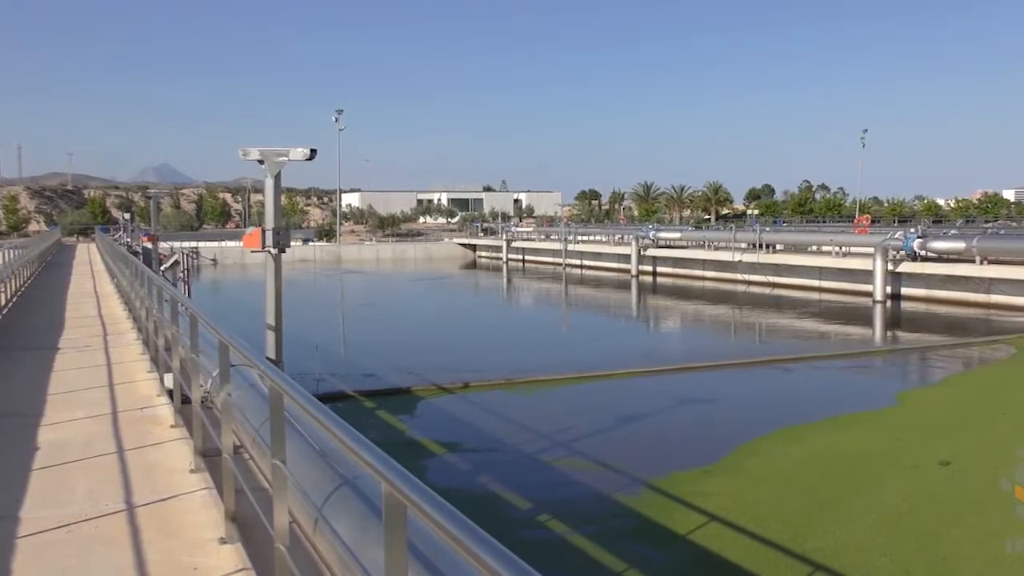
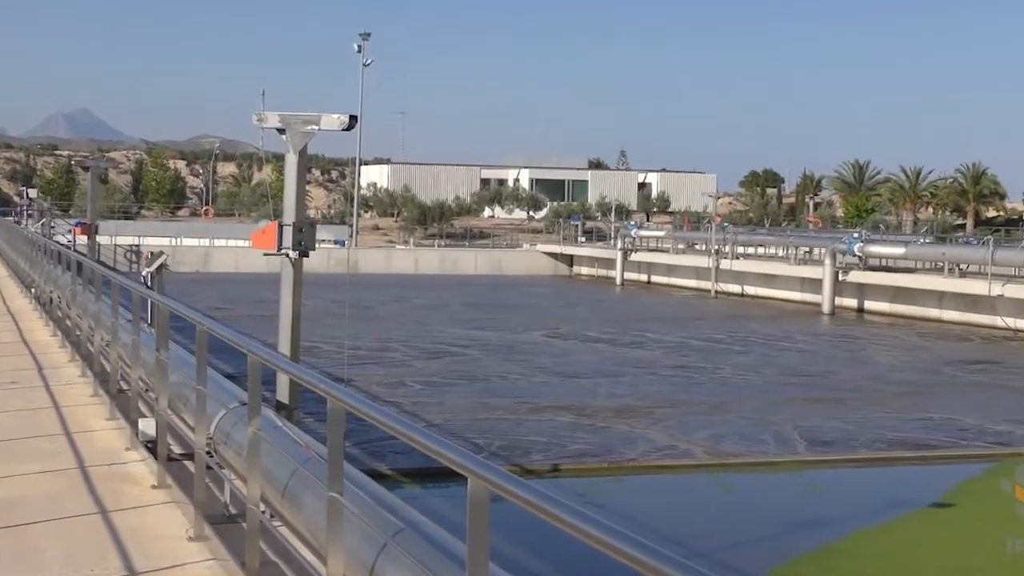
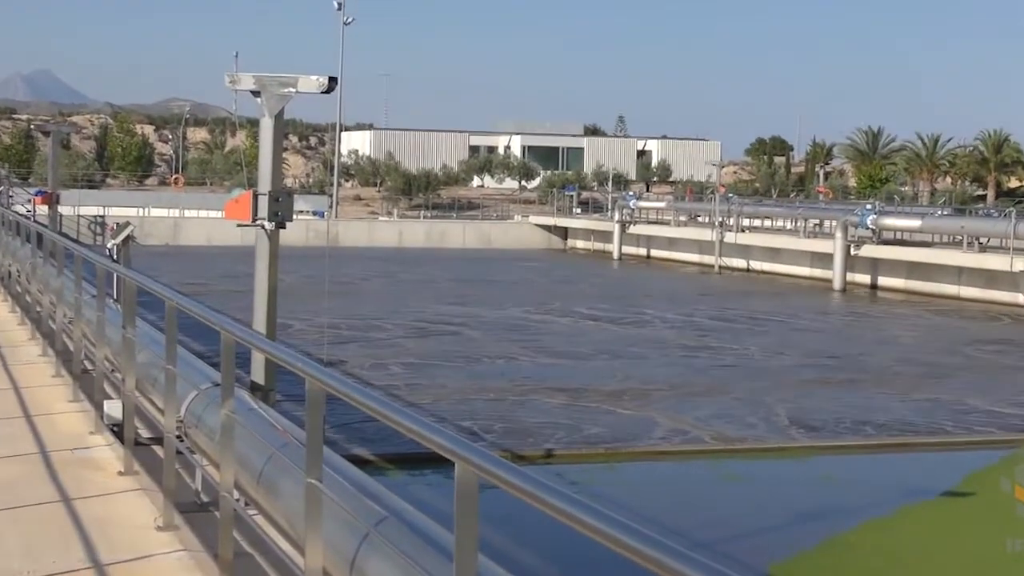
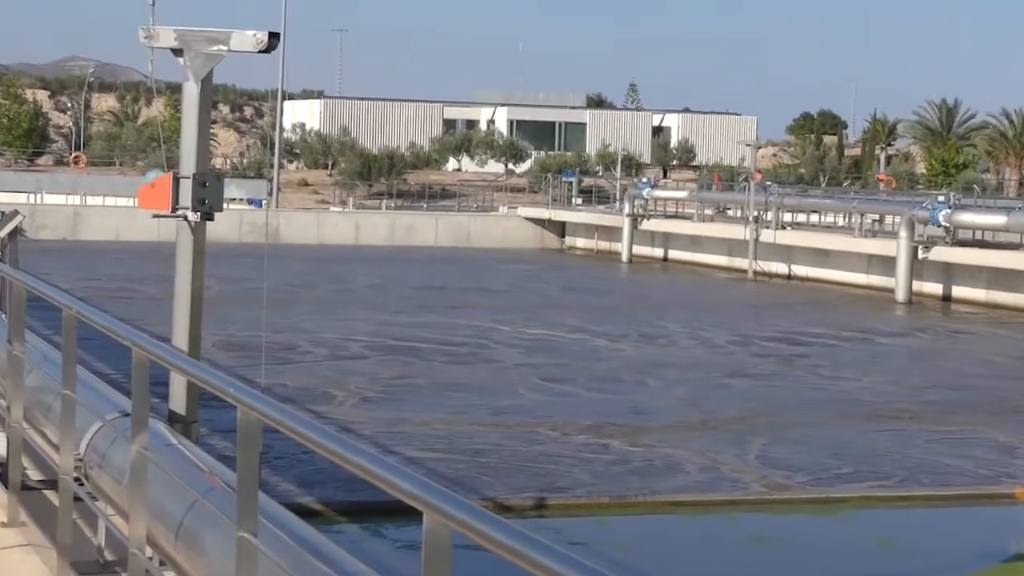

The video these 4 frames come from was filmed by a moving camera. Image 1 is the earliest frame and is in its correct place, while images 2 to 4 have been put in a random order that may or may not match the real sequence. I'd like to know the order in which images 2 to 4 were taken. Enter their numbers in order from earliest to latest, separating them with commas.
2, 3, 4
